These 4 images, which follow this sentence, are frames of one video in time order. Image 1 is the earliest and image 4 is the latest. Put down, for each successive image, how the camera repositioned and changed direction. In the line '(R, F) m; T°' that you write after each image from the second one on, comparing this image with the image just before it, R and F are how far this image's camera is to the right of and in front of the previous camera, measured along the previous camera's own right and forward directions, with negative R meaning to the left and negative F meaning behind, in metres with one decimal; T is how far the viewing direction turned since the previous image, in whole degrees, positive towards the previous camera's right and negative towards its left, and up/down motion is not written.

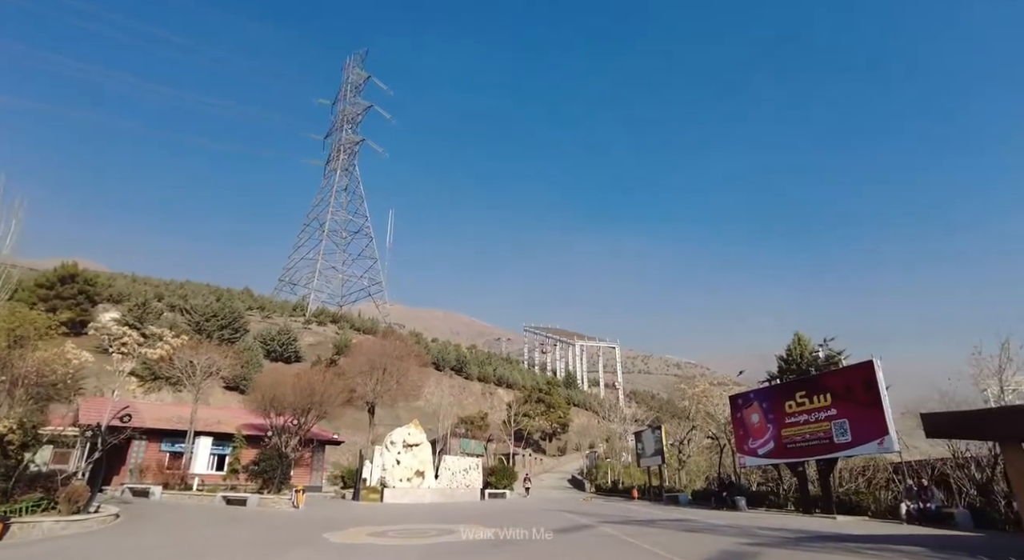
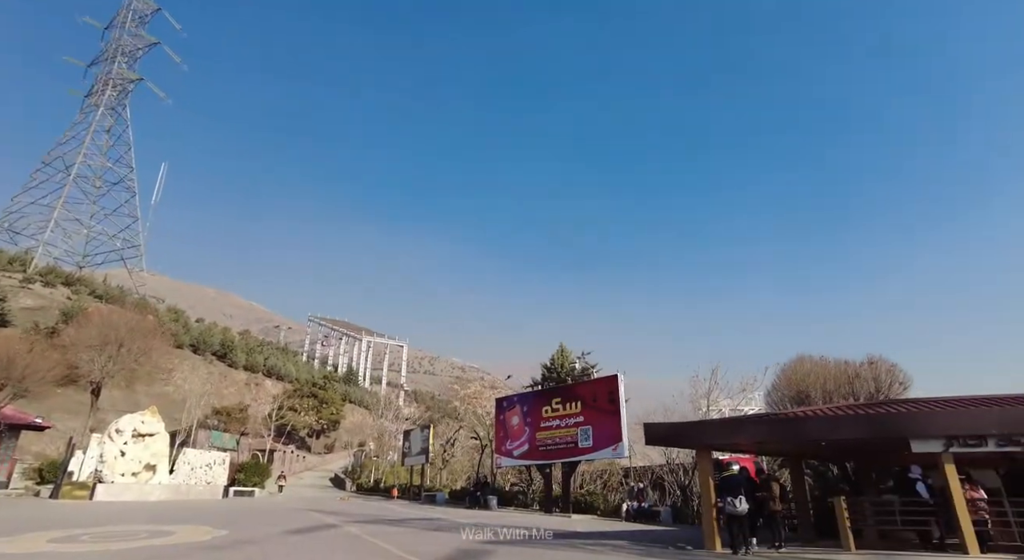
(+2.1, +0.6) m; +19°
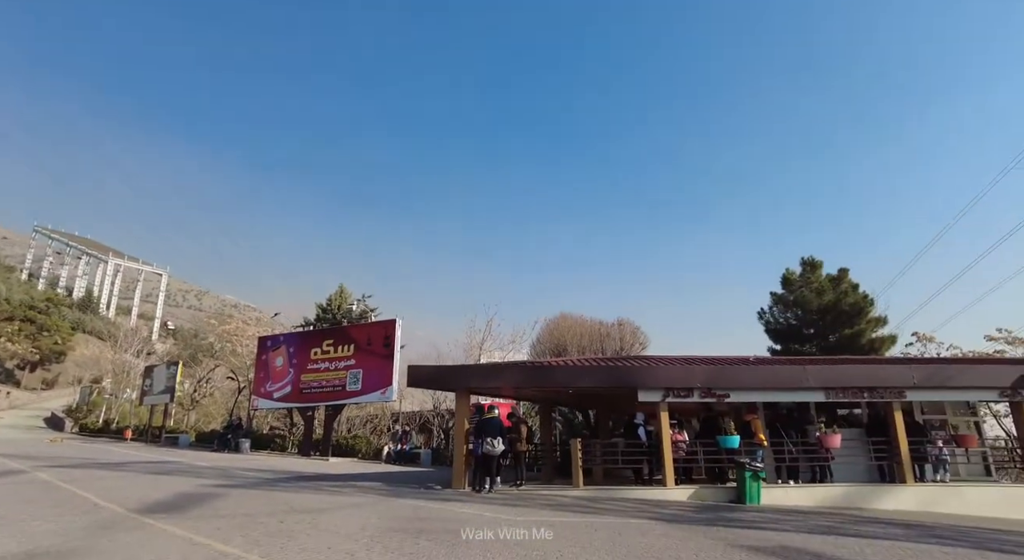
(+1.0, +0.7) m; +21°
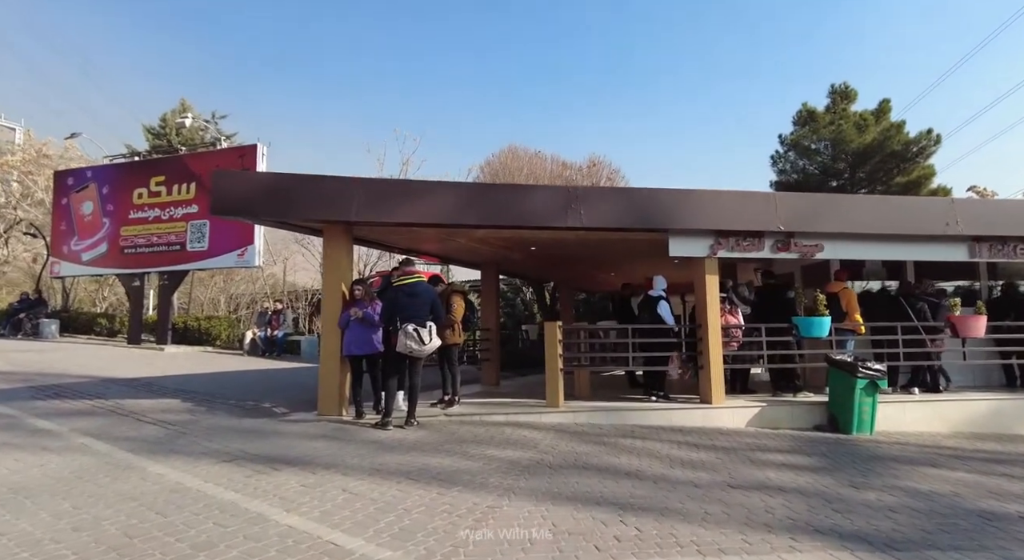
(0.0, +6.9) m; +8°
